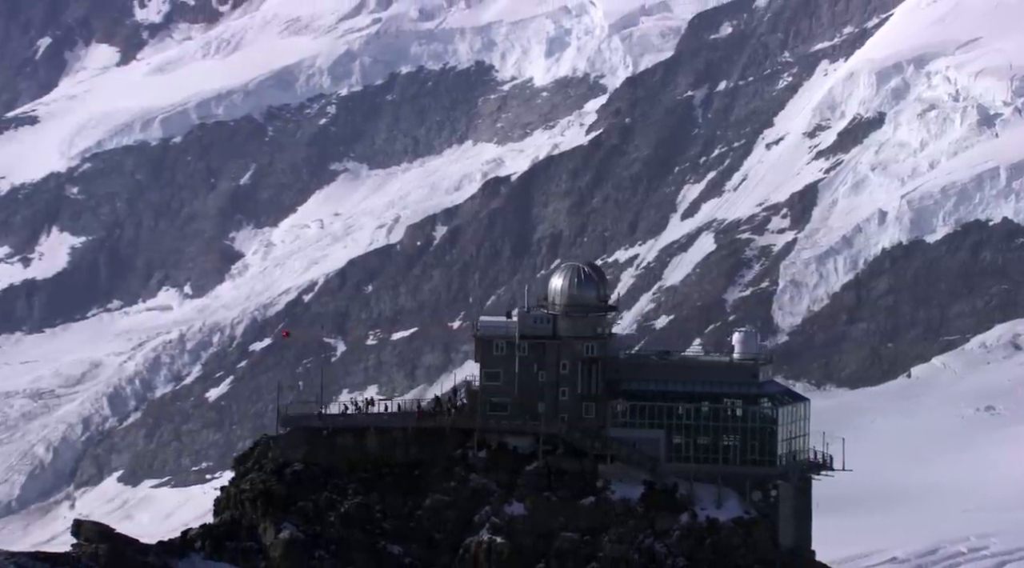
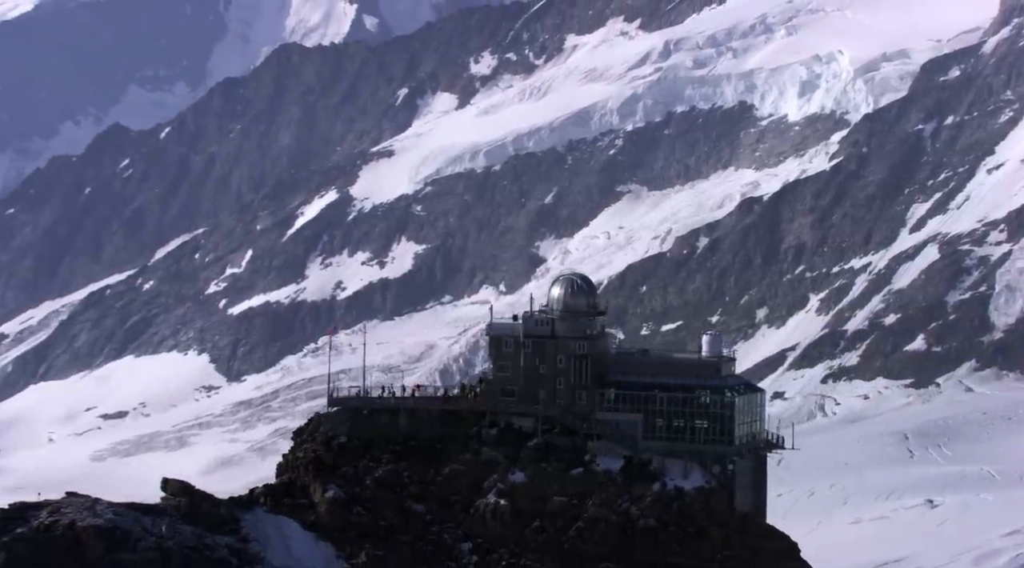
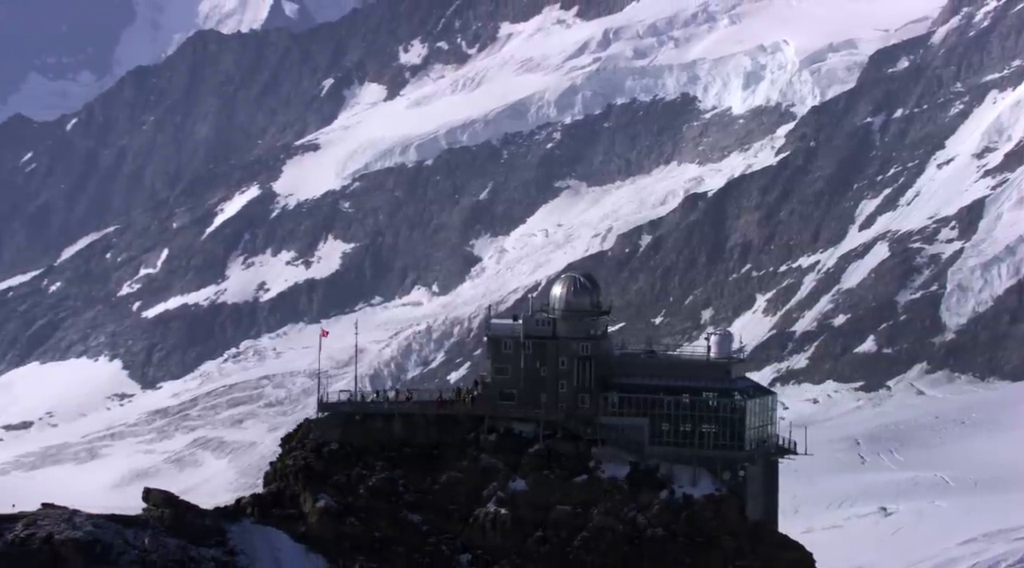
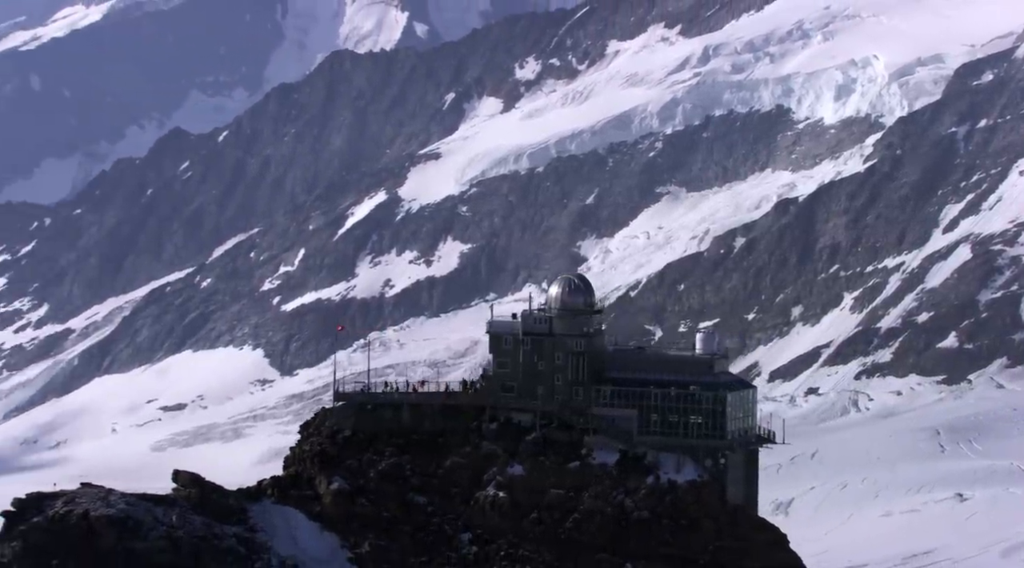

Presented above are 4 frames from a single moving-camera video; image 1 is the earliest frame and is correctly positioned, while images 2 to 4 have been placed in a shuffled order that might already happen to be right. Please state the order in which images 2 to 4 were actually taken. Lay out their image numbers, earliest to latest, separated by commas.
3, 2, 4
